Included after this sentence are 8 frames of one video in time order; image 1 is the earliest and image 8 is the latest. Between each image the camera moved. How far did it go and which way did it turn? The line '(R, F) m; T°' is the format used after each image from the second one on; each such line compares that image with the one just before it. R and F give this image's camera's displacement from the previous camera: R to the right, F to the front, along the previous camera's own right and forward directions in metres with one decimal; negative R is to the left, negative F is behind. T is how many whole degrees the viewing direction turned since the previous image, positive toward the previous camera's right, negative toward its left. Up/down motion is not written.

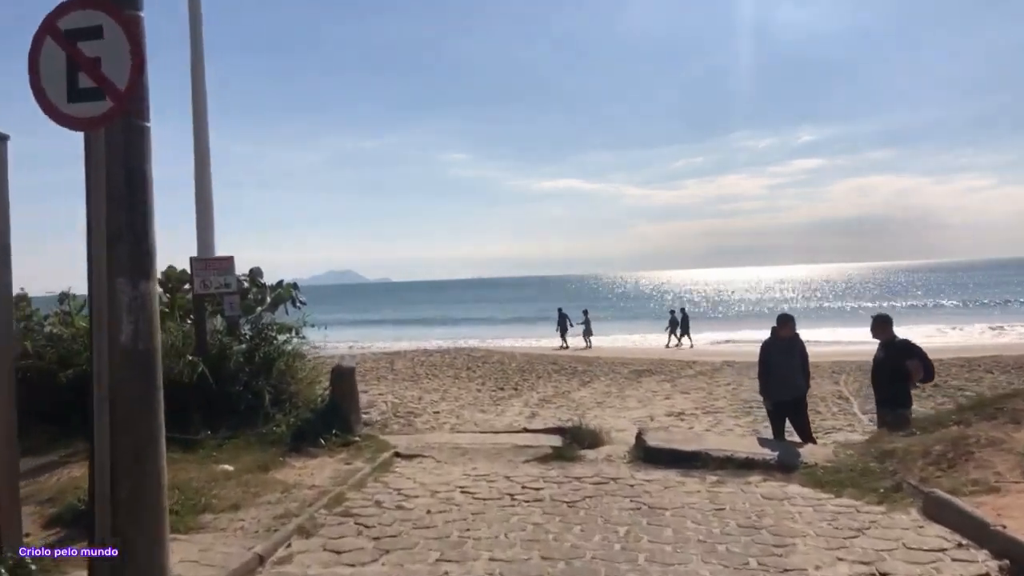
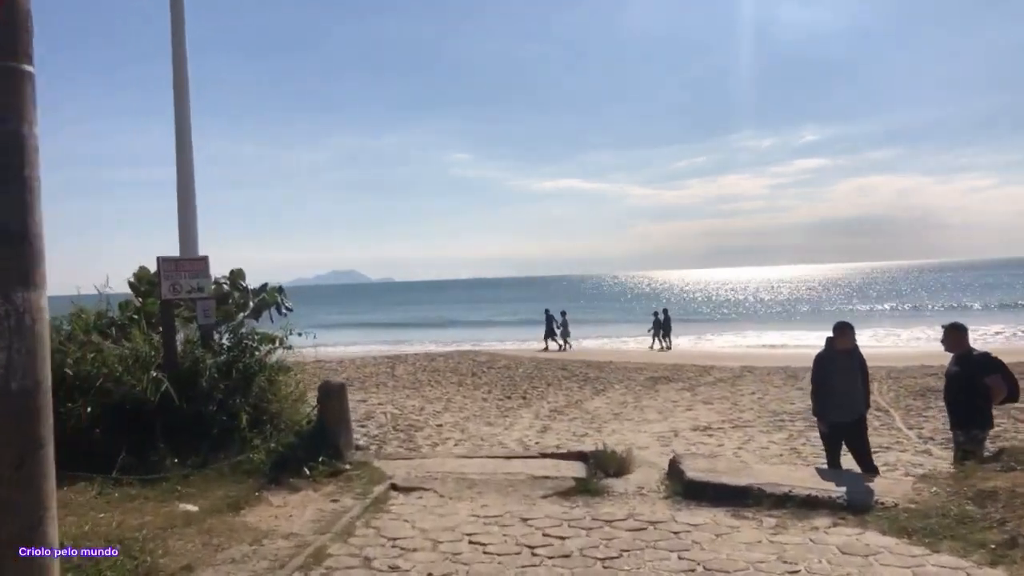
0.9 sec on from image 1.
(-0.1, +0.9) m; 0°
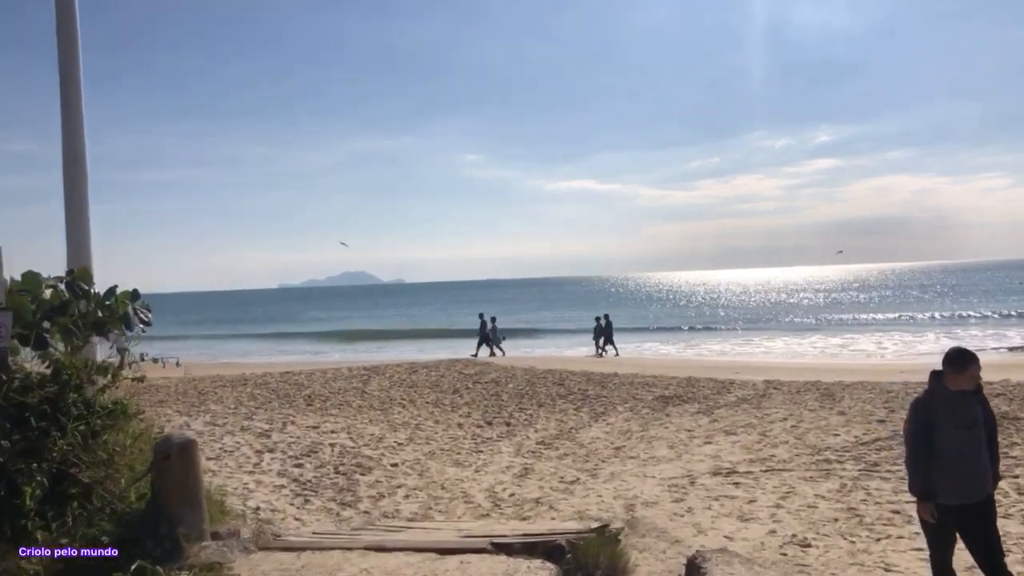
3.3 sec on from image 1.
(+0.4, +2.1) m; -1°
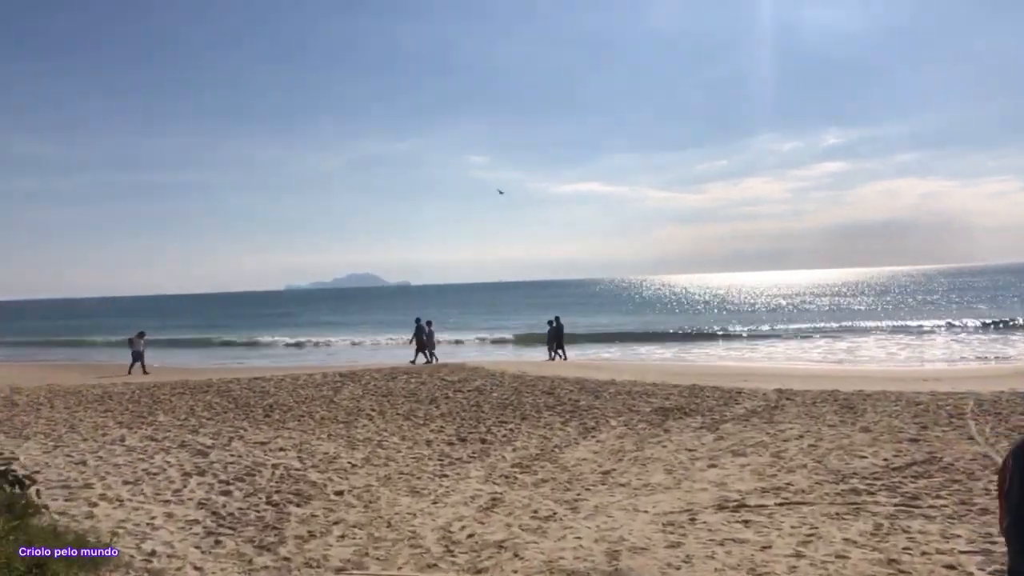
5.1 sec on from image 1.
(+0.4, +1.3) m; -1°
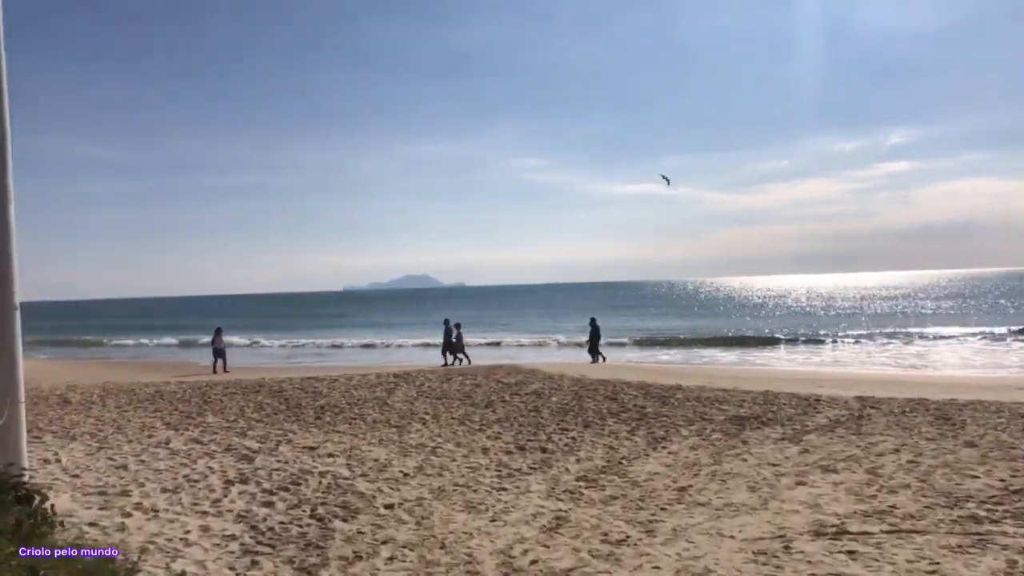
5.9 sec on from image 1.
(-0.1, +0.7) m; -4°
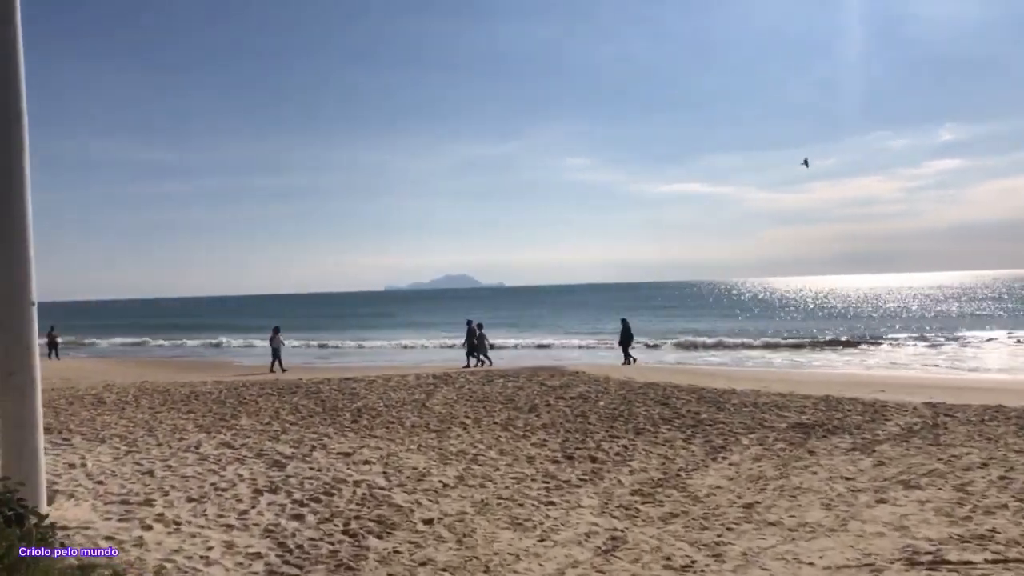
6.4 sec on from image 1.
(-0.1, +0.6) m; -3°
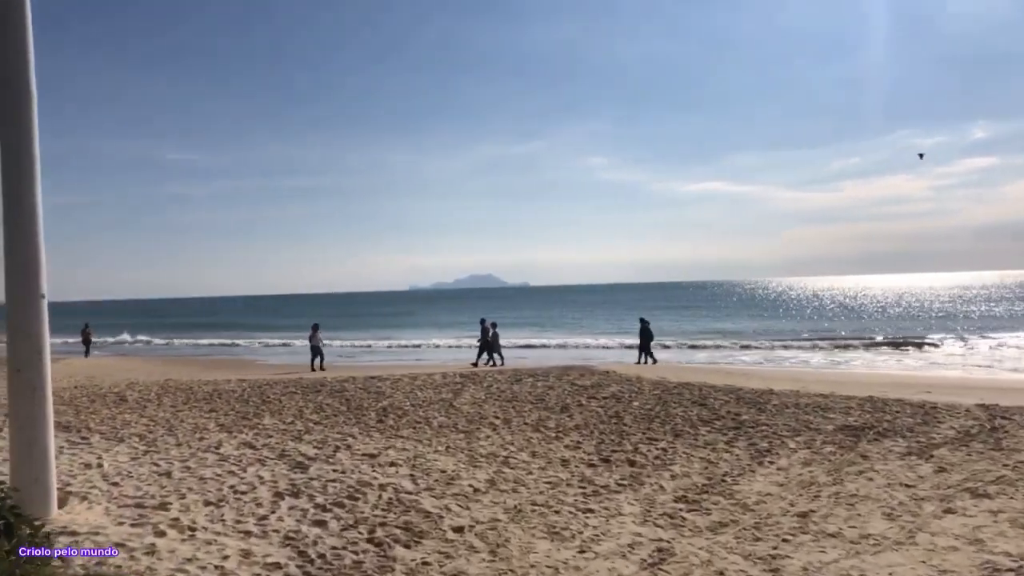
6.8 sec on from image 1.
(-0.1, +0.4) m; -2°
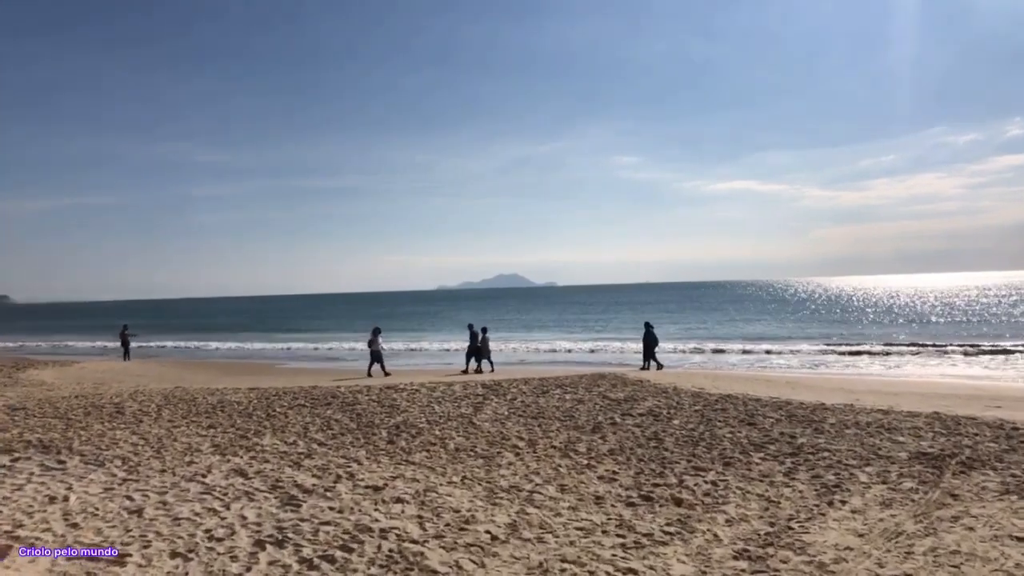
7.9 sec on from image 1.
(0.0, +1.0) m; -2°
